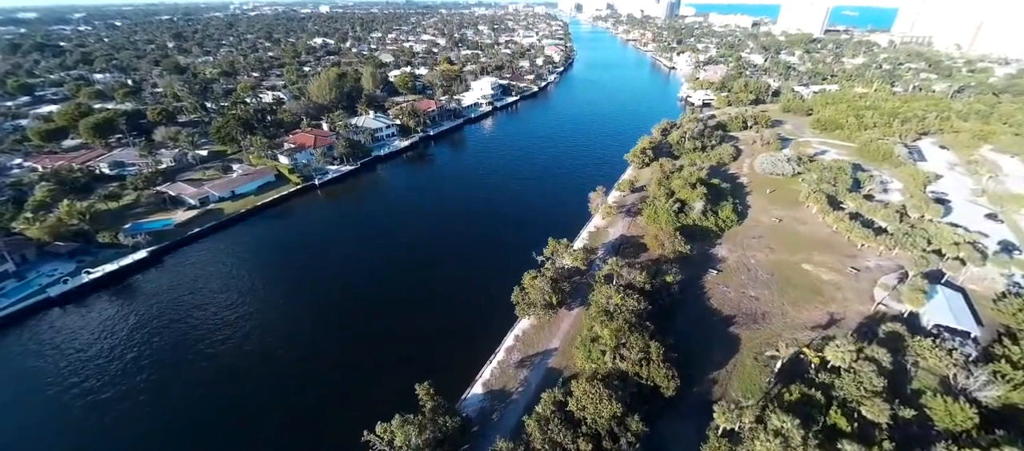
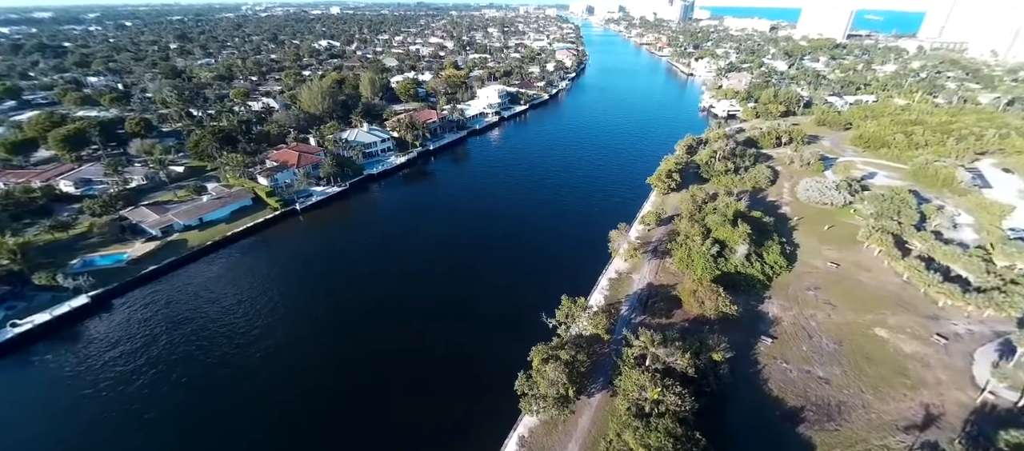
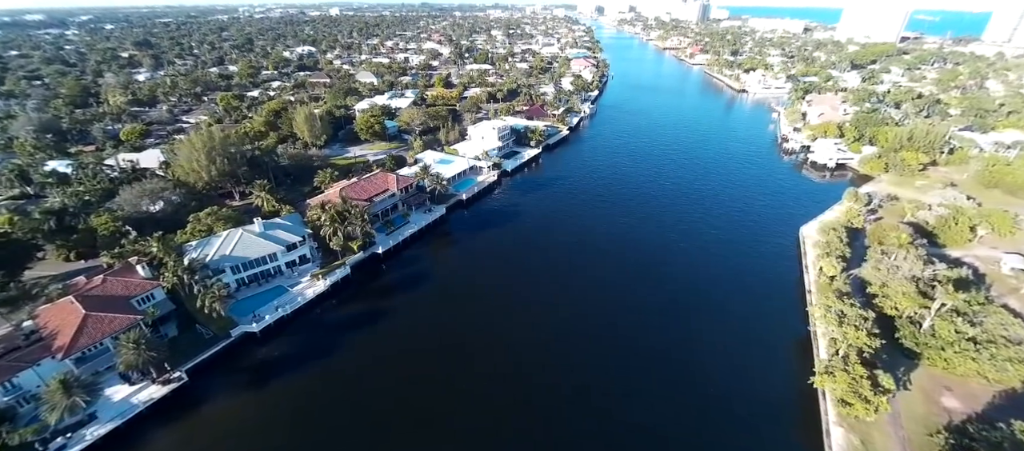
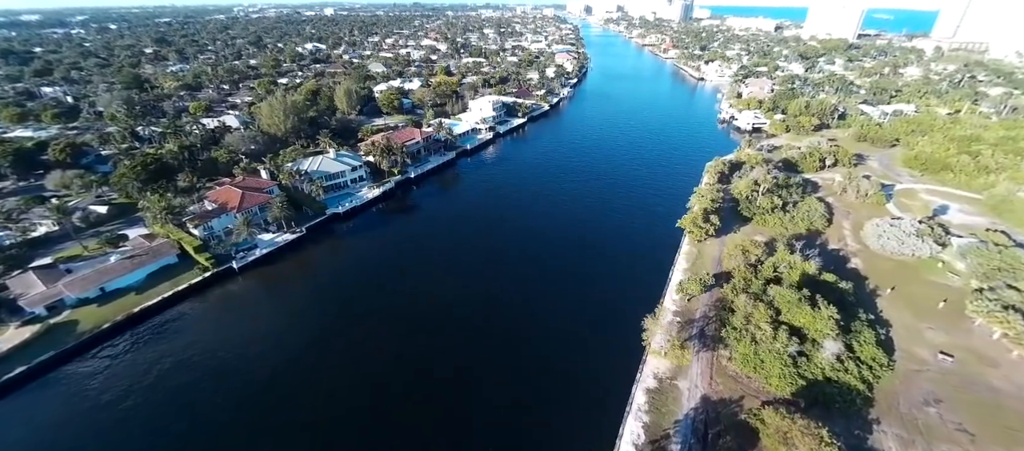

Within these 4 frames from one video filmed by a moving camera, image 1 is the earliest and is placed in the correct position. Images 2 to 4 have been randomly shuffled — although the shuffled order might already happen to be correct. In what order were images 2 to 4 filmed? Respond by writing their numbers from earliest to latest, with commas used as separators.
2, 4, 3
